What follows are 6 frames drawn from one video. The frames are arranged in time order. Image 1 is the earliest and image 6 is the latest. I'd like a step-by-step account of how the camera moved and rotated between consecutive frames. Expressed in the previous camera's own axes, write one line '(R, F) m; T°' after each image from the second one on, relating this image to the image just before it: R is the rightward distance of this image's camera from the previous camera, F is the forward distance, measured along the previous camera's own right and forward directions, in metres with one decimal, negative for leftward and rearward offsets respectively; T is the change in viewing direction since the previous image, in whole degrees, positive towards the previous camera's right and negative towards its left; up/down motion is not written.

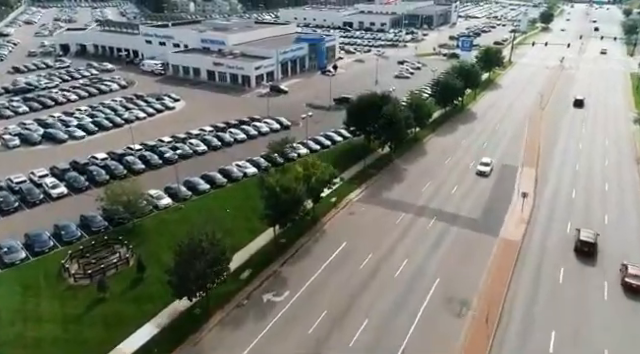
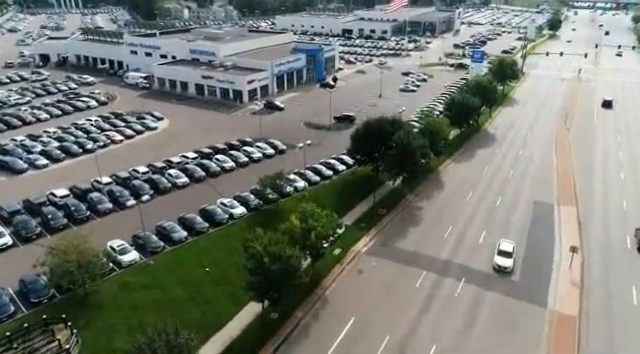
(-0.1, +6.7) m; 0°
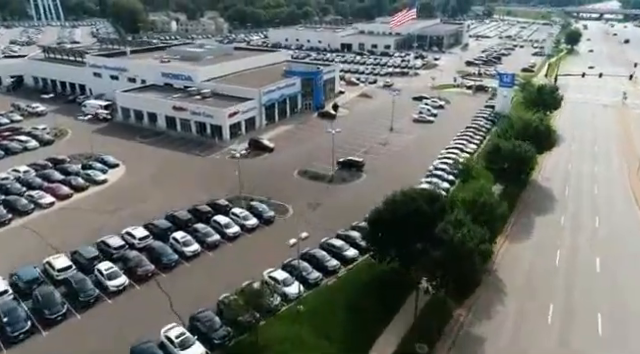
(-0.3, +13.2) m; 0°
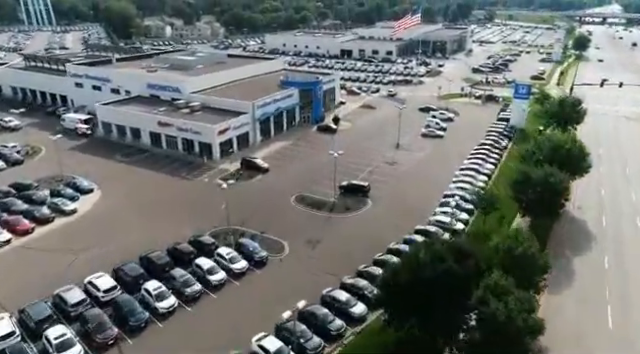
(-0.1, +5.3) m; 0°
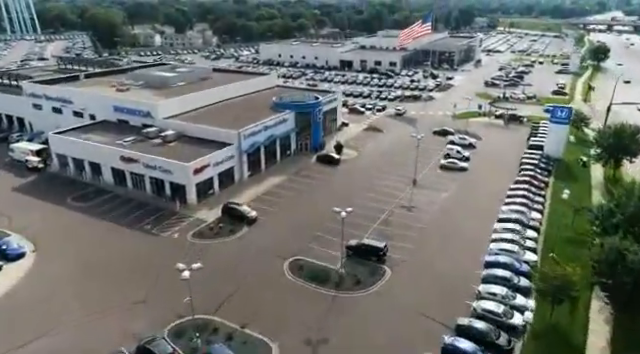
(-0.3, +9.7) m; 0°
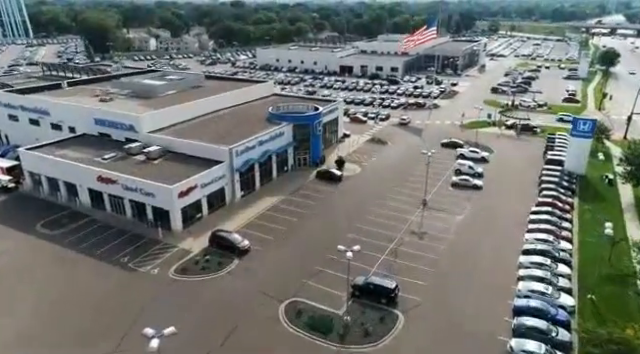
(-0.1, +4.4) m; 0°
